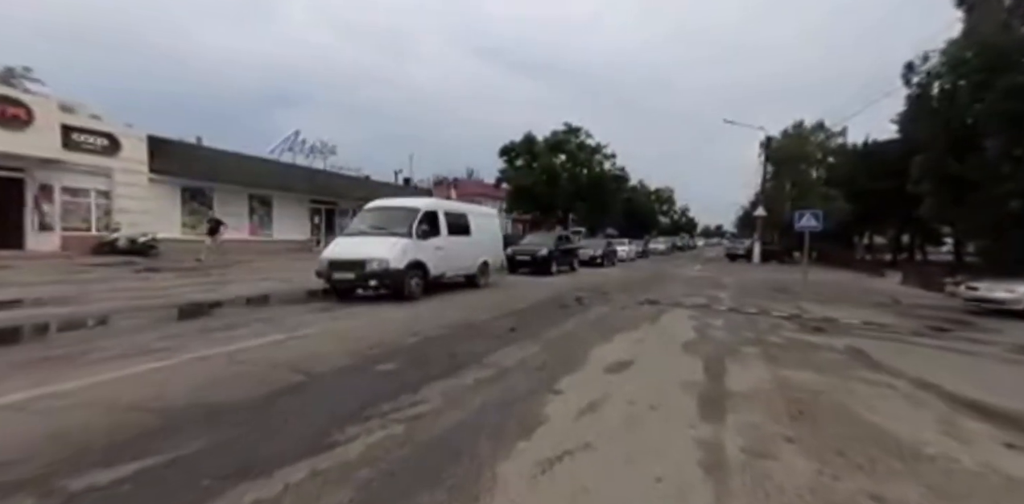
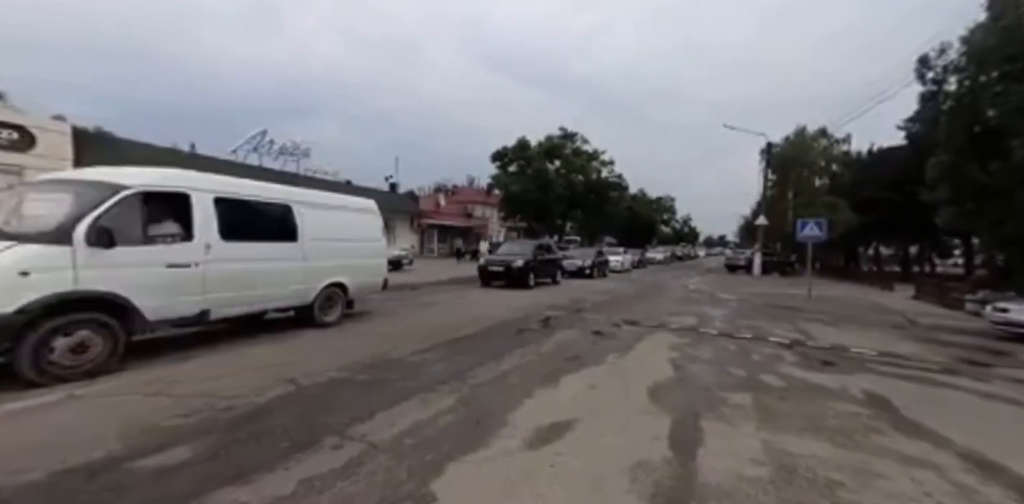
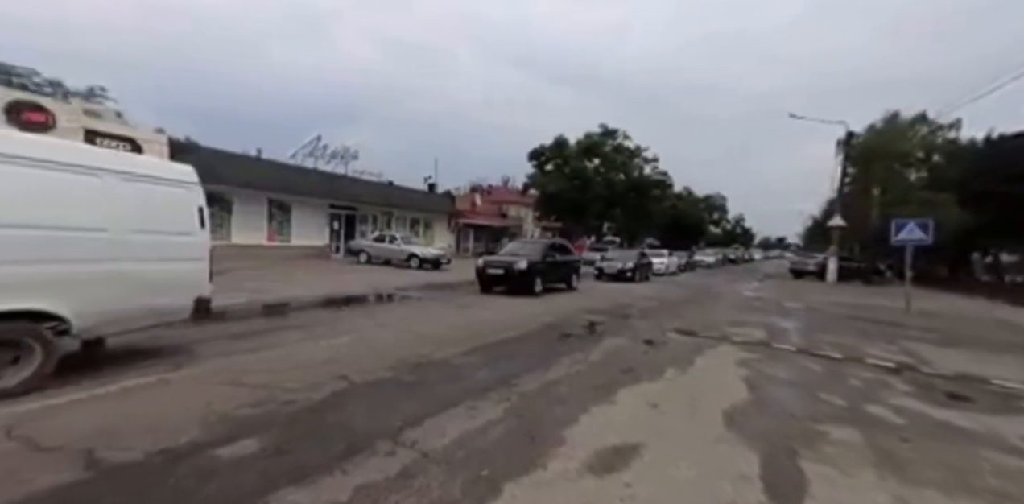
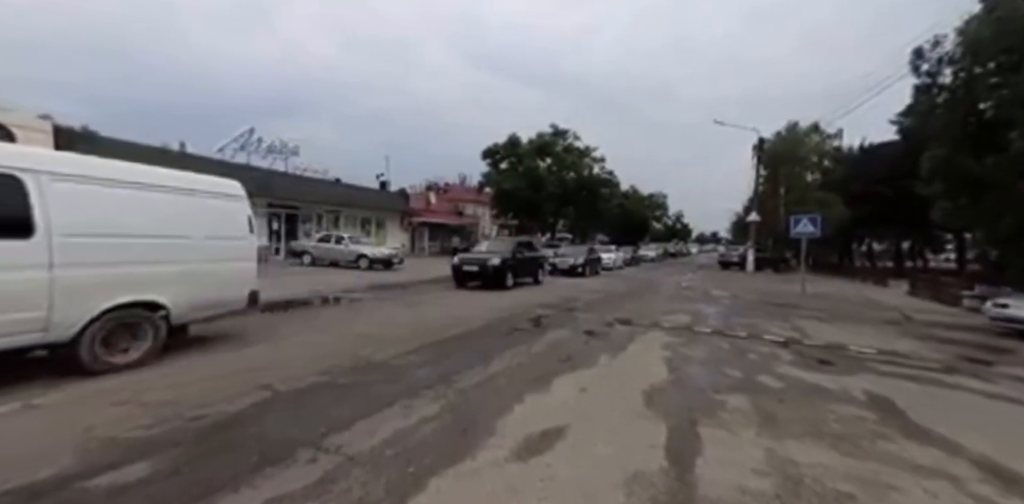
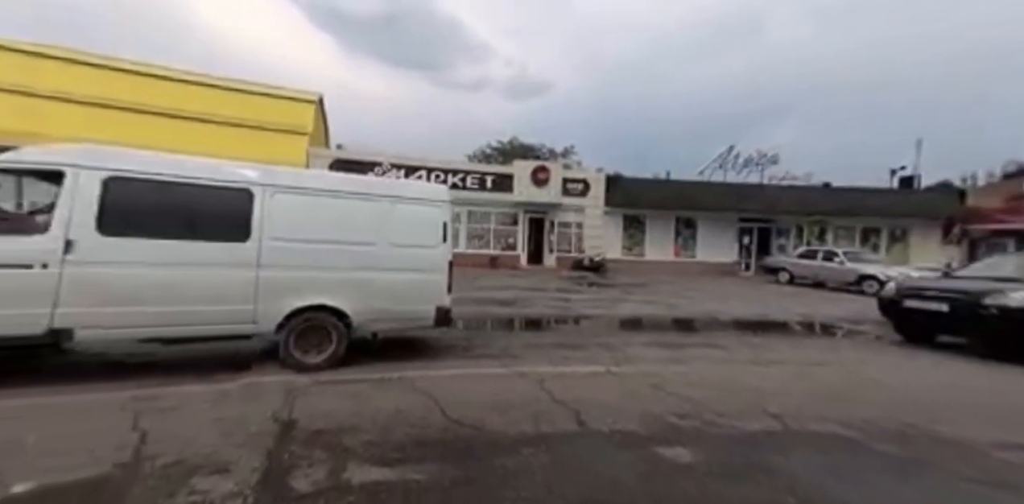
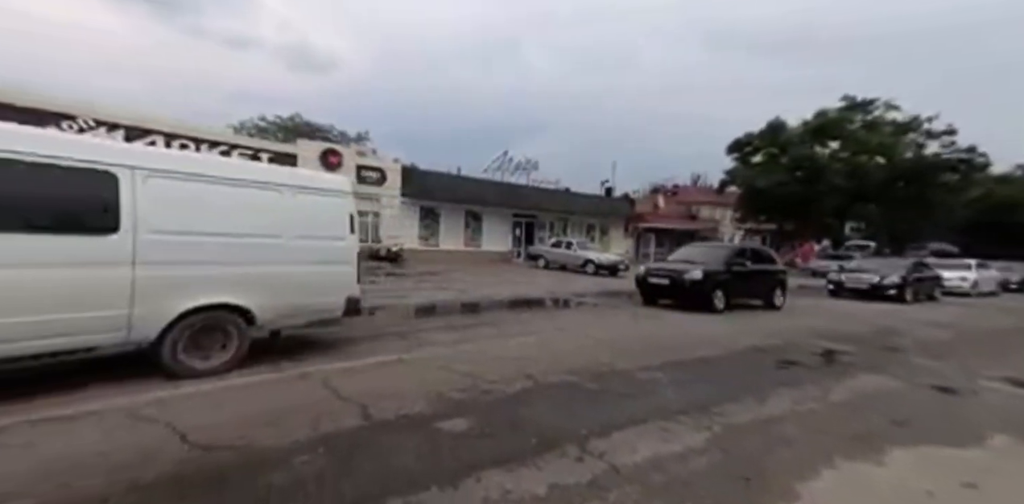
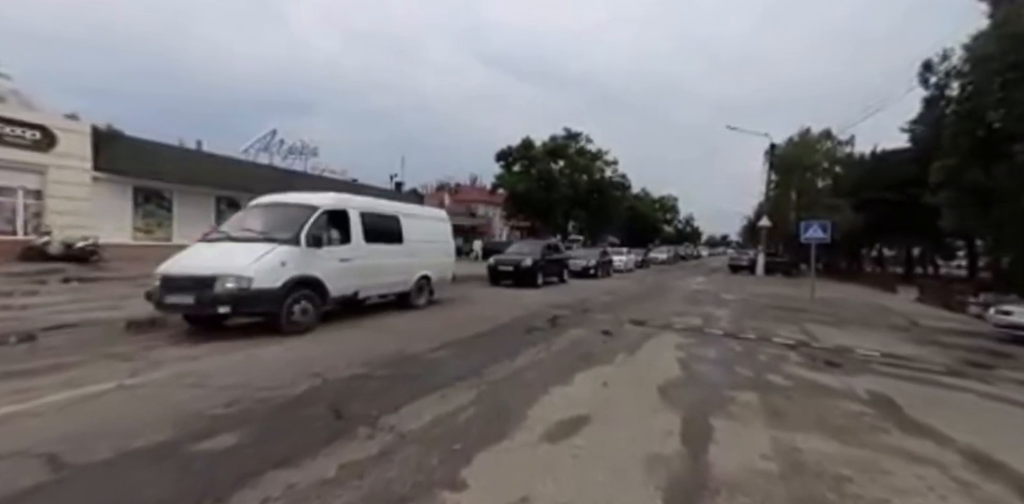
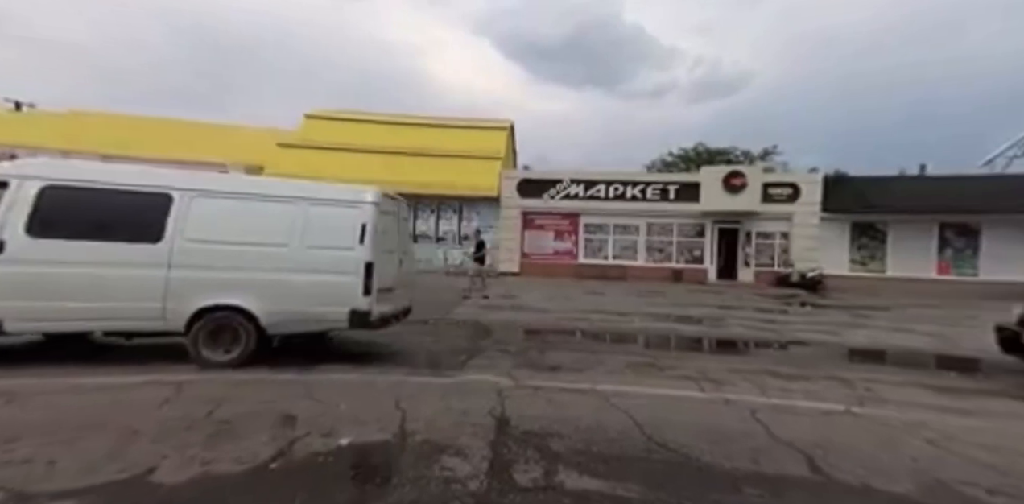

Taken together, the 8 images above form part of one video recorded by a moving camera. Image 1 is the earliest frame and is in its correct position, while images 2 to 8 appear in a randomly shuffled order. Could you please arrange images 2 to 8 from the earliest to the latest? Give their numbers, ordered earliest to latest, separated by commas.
7, 2, 4, 3, 6, 5, 8
